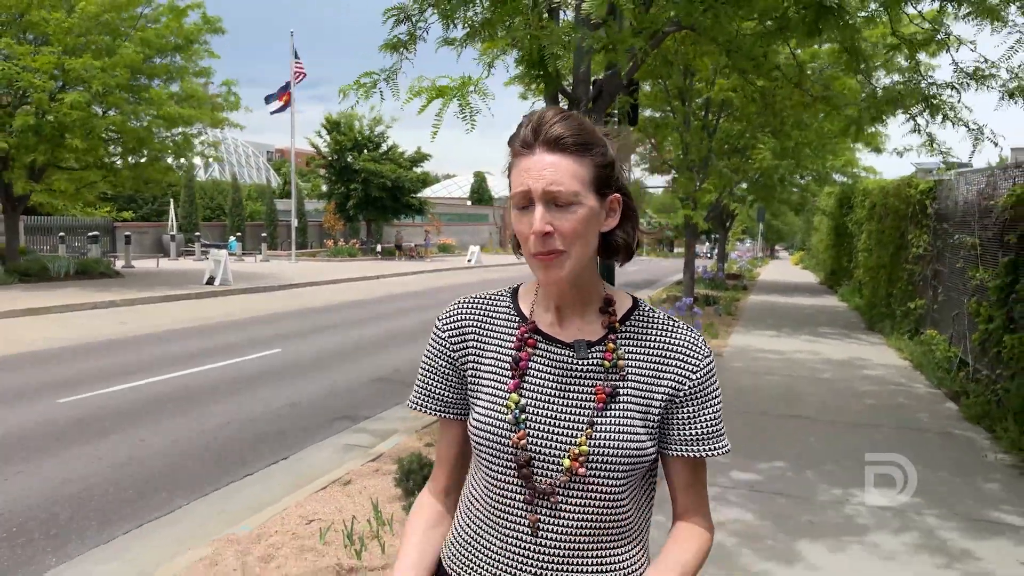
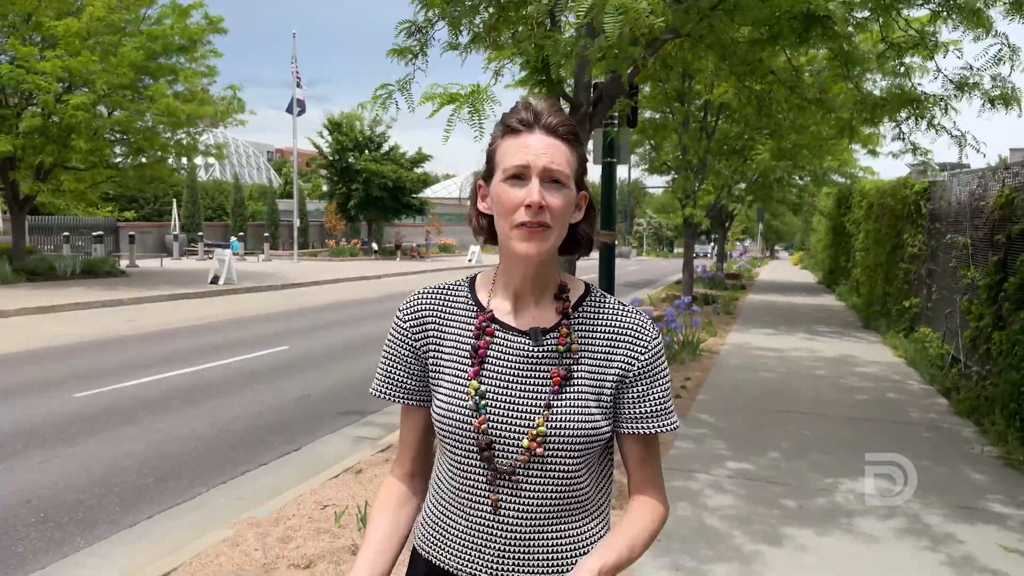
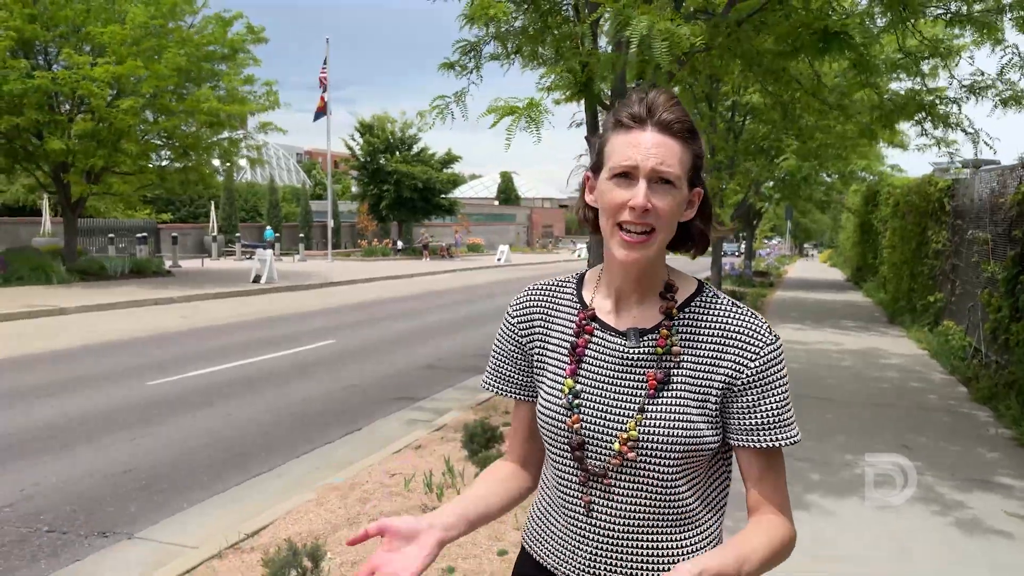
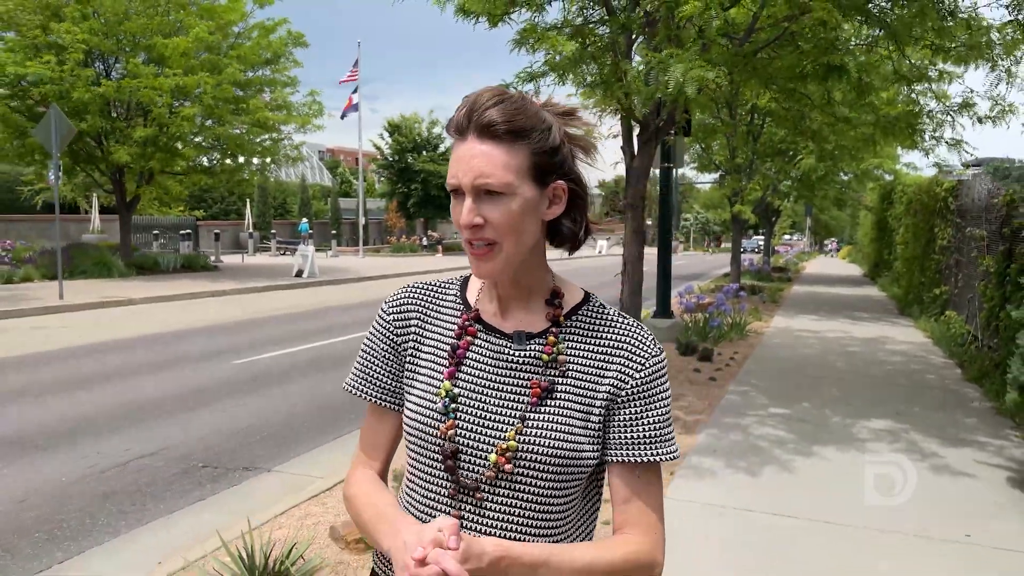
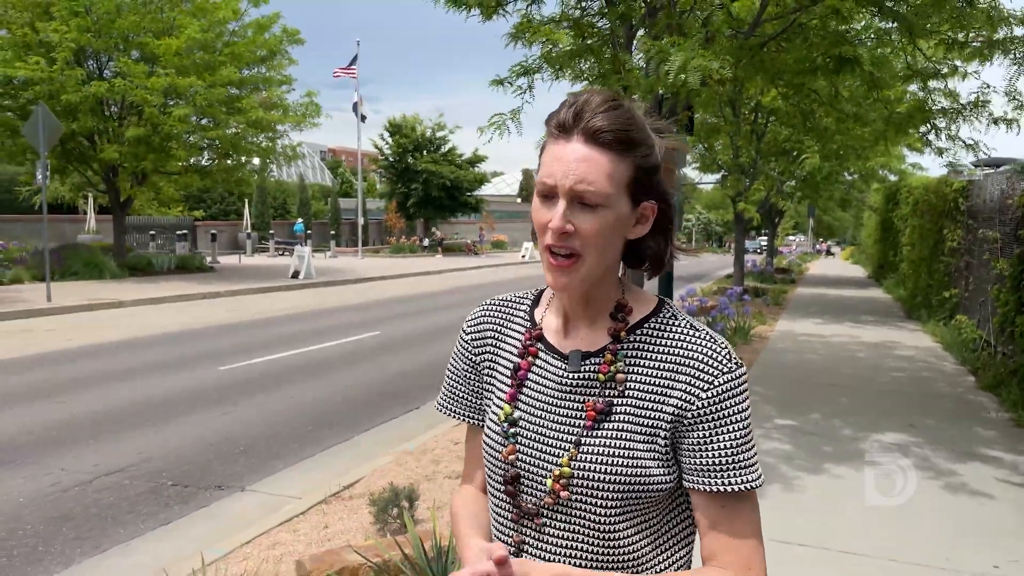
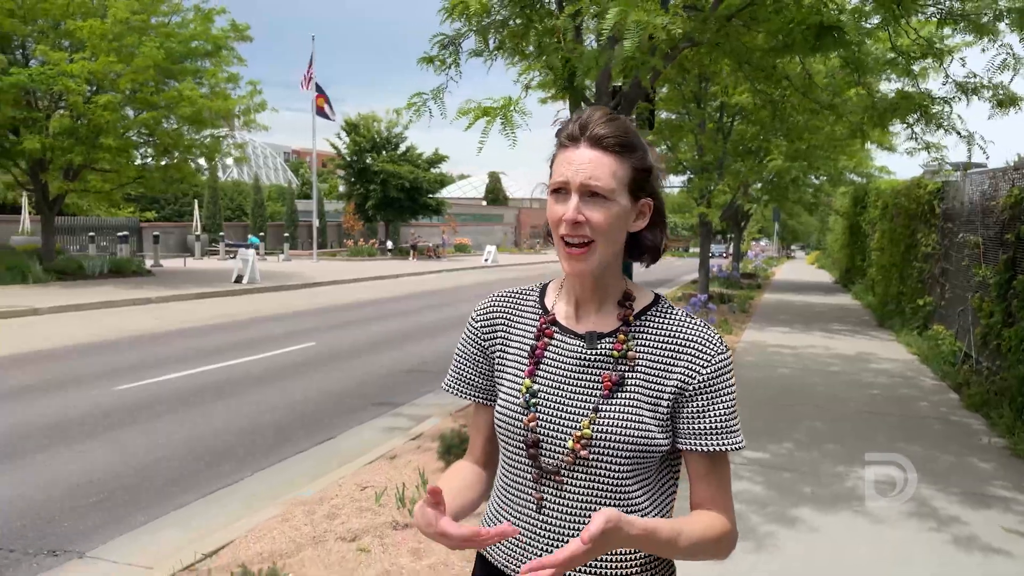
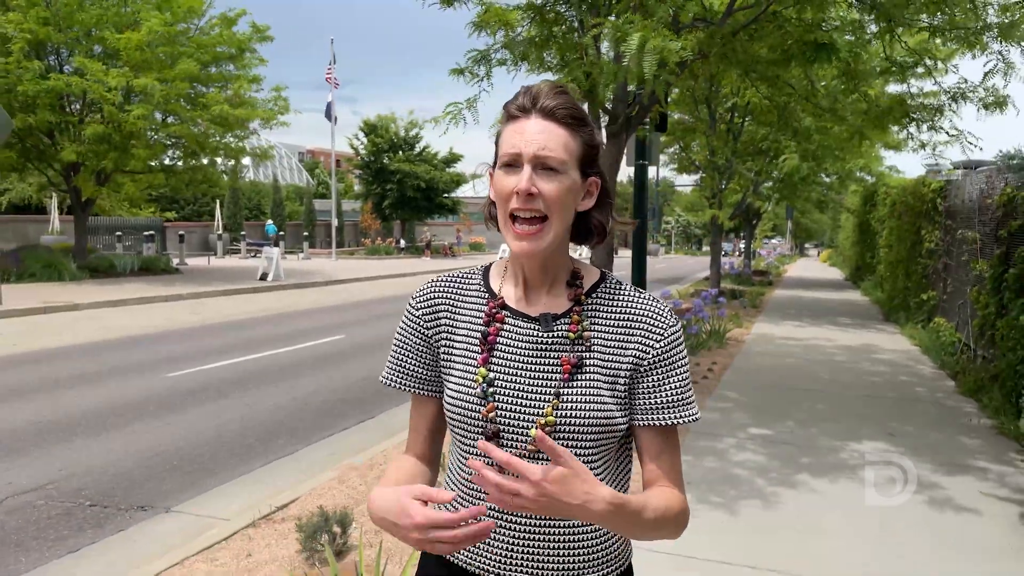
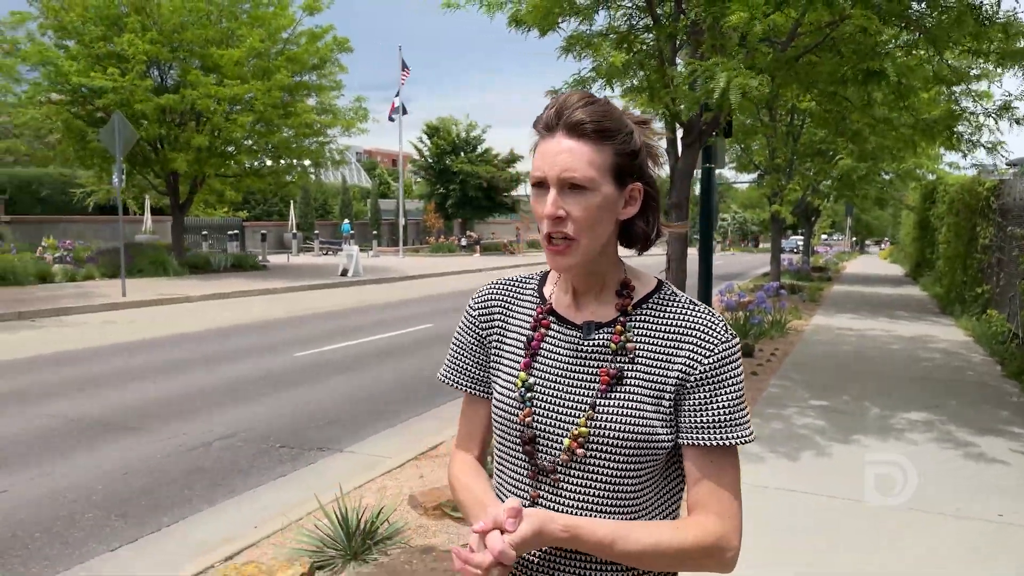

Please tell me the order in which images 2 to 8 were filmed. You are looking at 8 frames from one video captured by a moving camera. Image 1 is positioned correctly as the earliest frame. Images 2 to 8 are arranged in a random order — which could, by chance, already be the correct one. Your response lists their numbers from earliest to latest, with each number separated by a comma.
2, 6, 3, 7, 5, 4, 8
